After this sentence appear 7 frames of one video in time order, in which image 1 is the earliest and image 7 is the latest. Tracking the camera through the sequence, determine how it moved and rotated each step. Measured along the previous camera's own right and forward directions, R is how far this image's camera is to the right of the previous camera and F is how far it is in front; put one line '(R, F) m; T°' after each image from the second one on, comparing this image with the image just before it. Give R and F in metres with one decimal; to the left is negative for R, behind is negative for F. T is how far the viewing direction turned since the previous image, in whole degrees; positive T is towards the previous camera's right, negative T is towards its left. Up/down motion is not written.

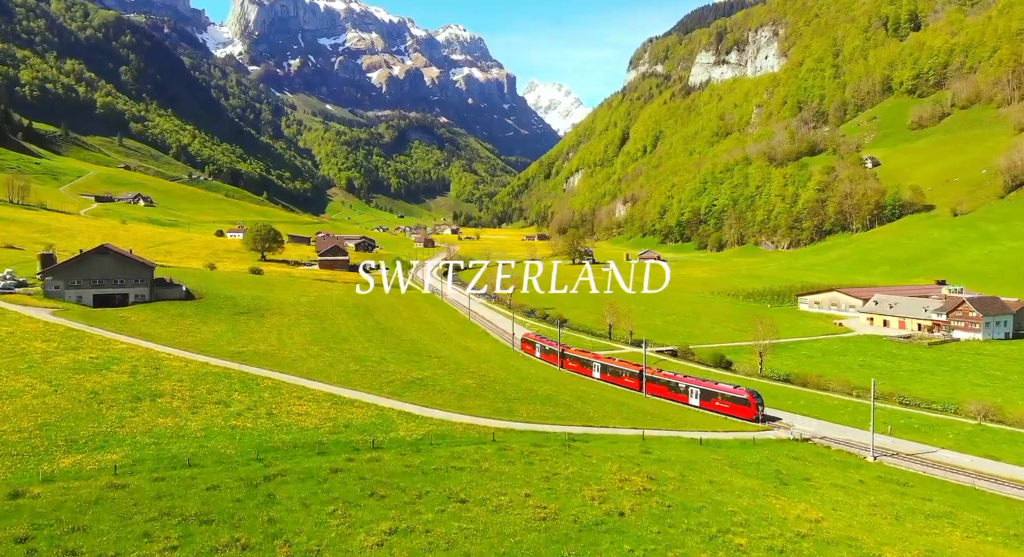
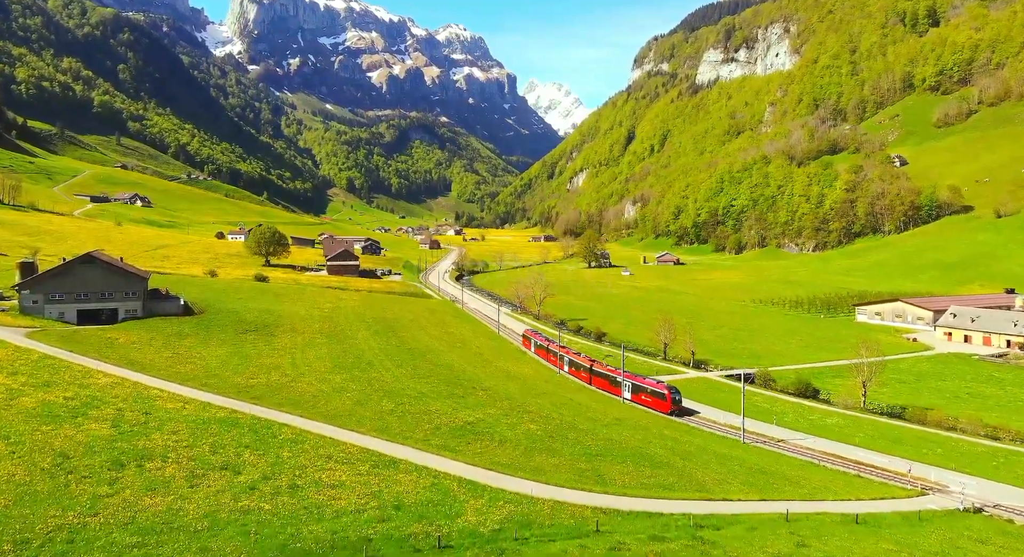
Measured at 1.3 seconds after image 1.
(-4.8, +10.2) m; 0°
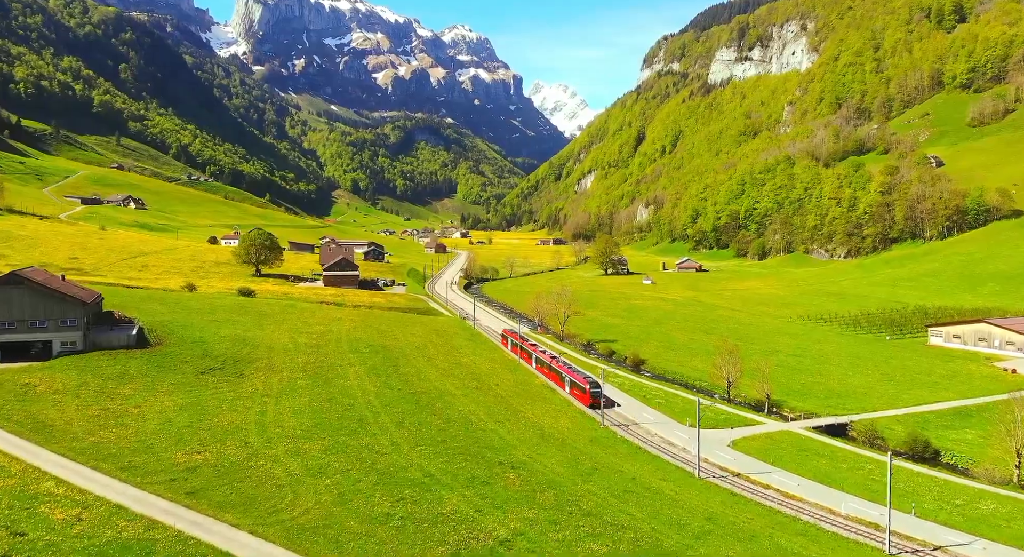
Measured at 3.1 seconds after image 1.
(-2.1, +13.7) m; 0°
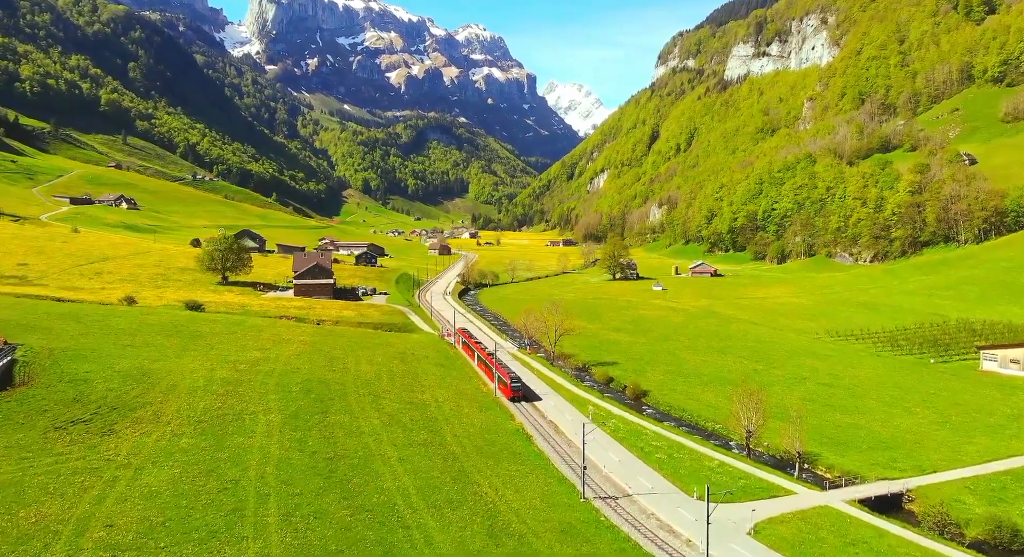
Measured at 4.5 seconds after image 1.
(+3.7, +12.5) m; -1°
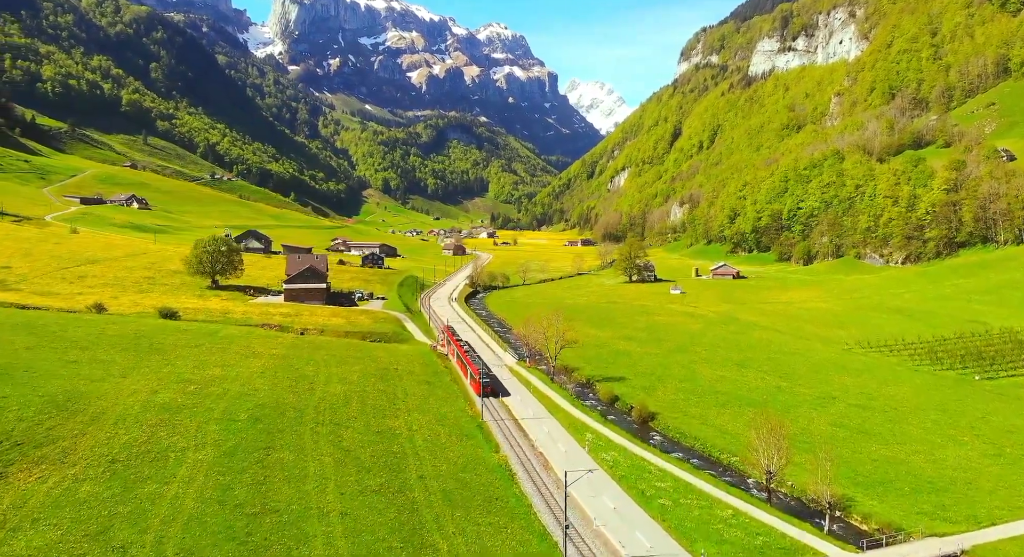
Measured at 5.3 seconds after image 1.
(+2.7, +7.2) m; -2°
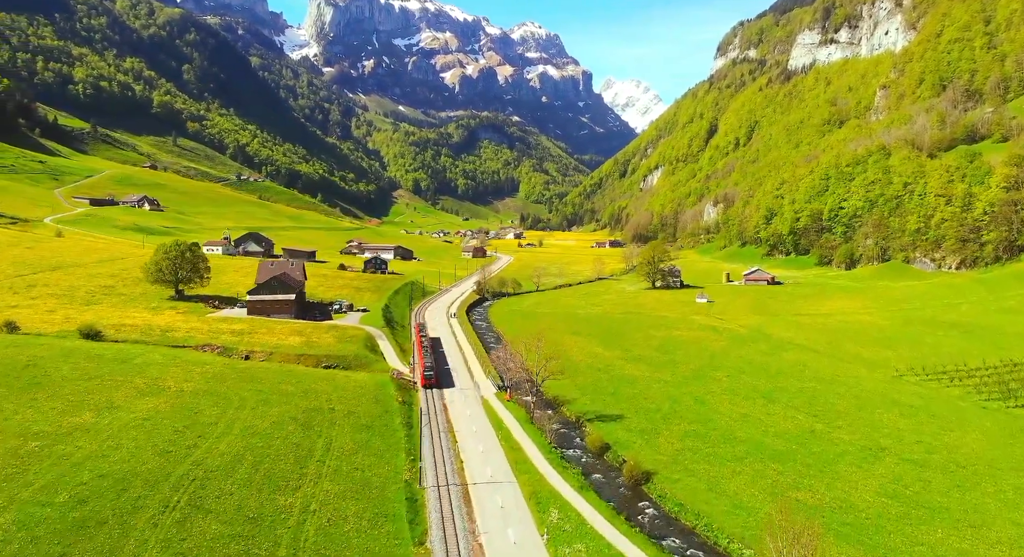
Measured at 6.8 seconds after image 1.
(+5.6, +13.0) m; -3°
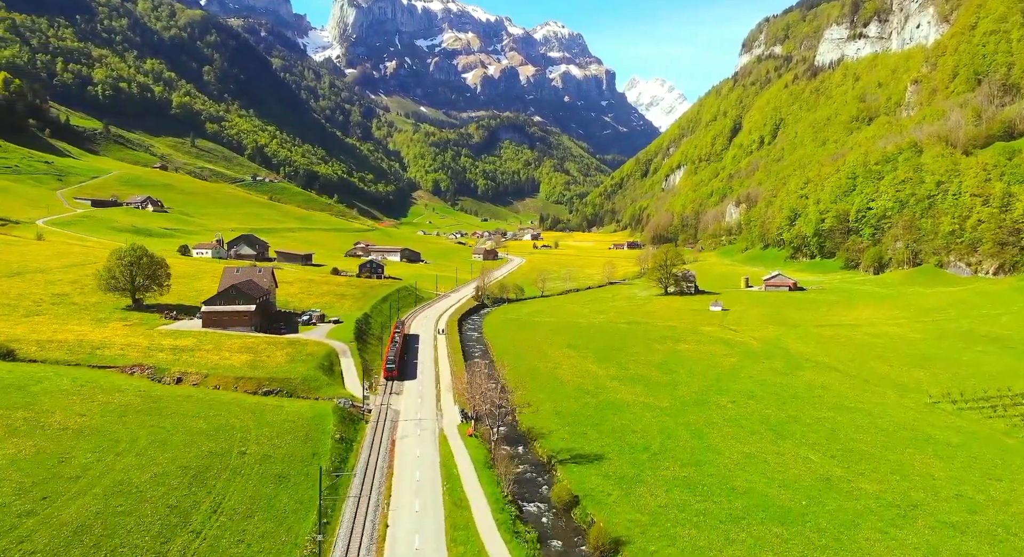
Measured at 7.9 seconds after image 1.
(+5.0, +9.3) m; -2°
